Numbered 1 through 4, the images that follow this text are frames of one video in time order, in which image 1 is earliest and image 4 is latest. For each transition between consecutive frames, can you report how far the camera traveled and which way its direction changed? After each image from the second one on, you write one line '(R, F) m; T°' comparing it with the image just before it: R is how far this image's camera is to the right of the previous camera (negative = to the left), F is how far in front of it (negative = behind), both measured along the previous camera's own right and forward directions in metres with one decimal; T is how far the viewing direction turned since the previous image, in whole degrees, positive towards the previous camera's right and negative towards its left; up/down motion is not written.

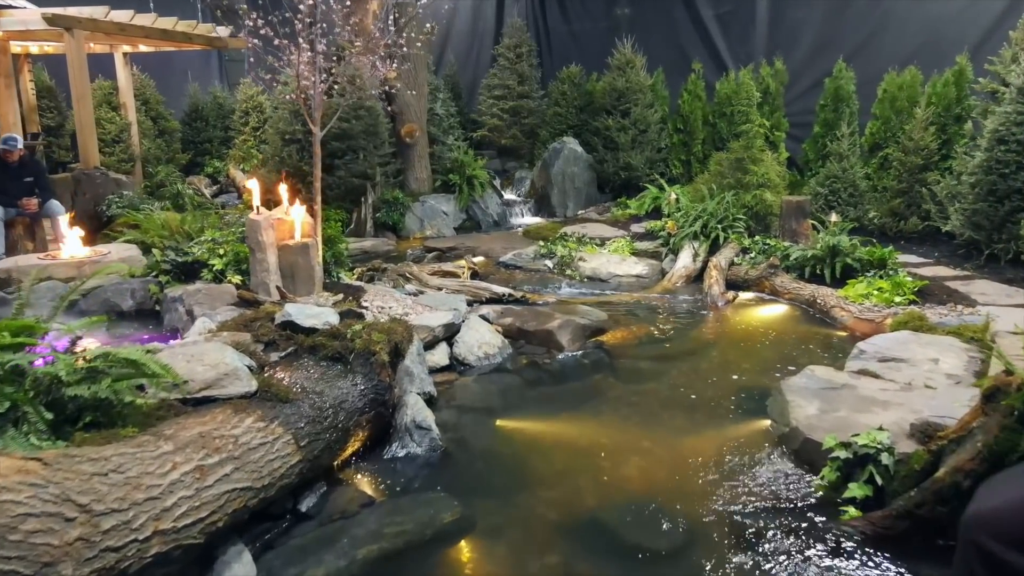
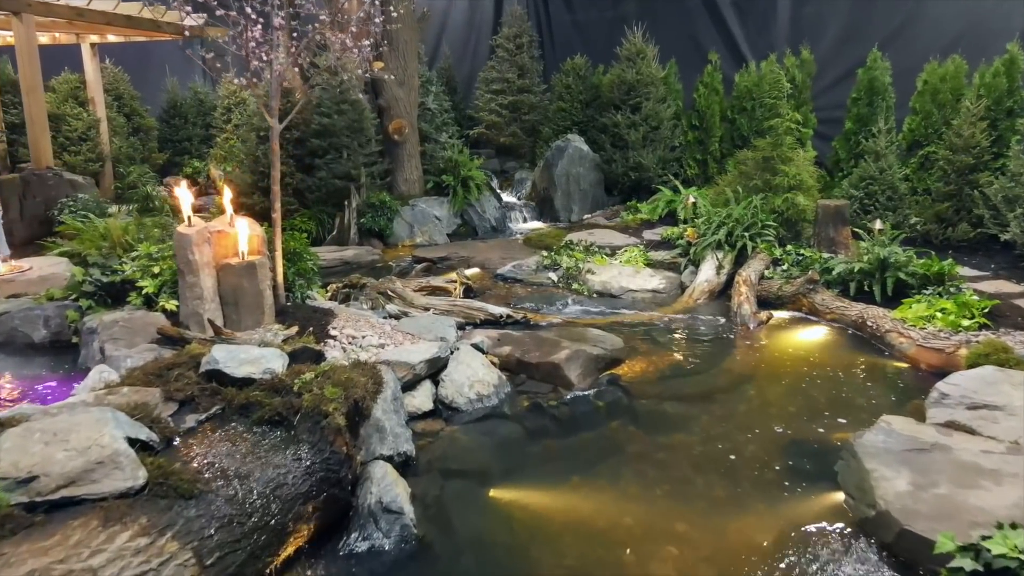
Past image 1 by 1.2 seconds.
(0.0, +1.2) m; 0°
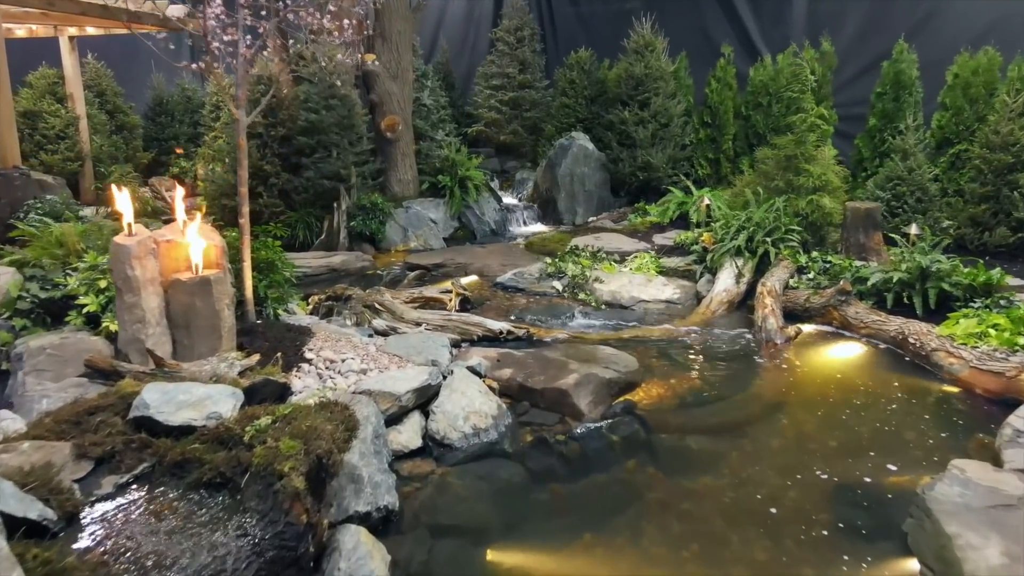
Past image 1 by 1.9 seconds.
(0.0, +0.8) m; 0°
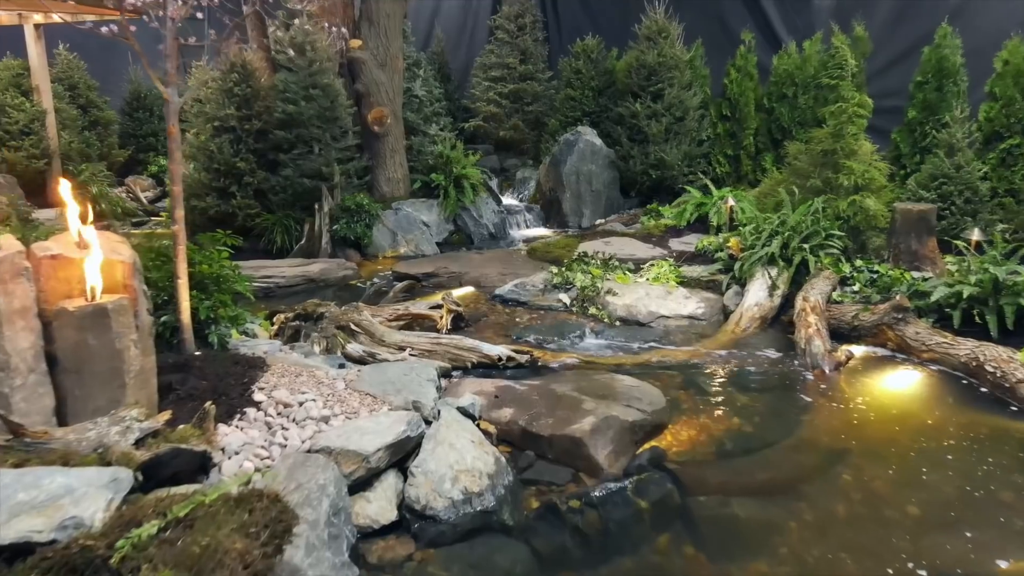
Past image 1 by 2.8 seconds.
(0.0, +1.1) m; 0°
